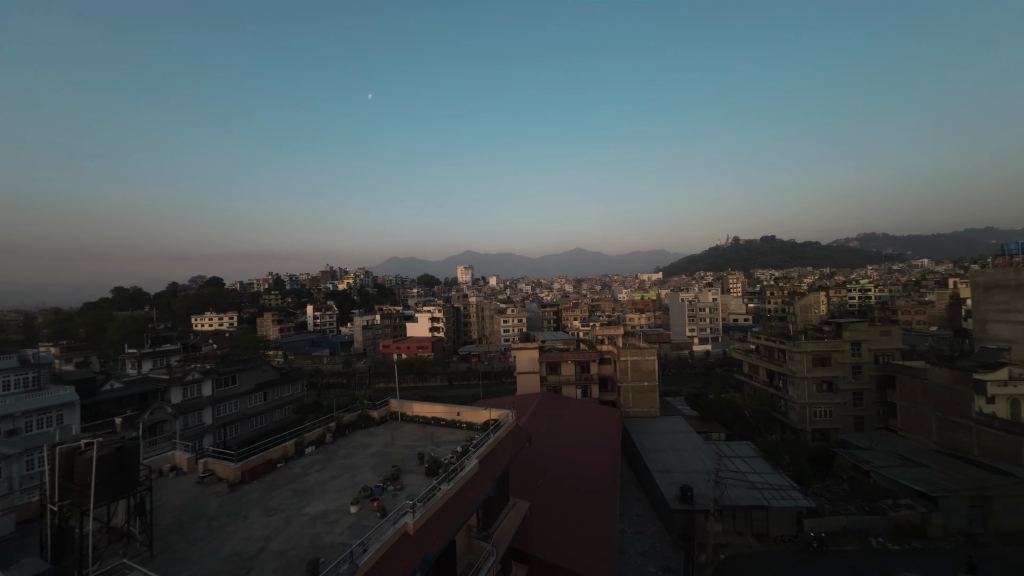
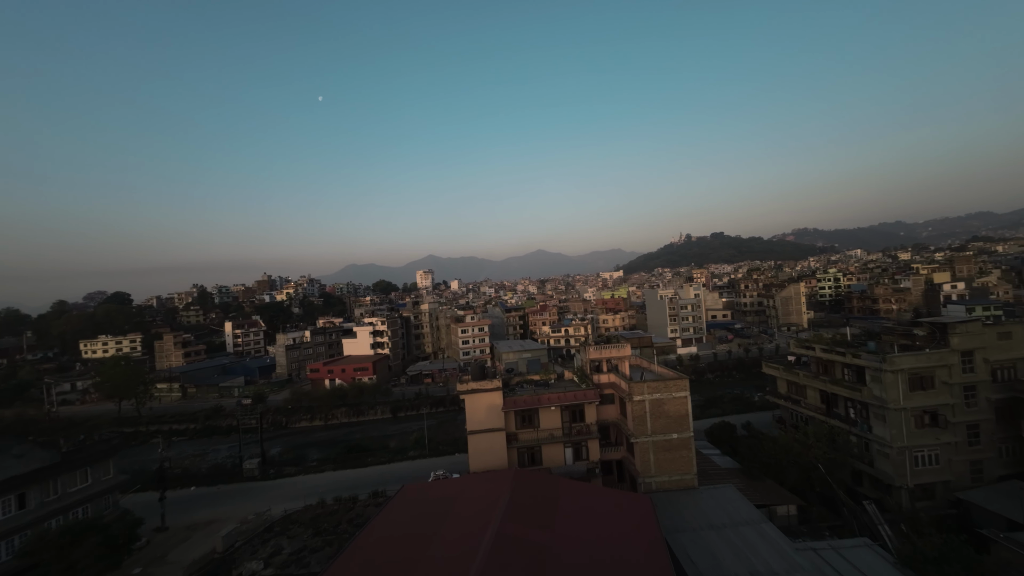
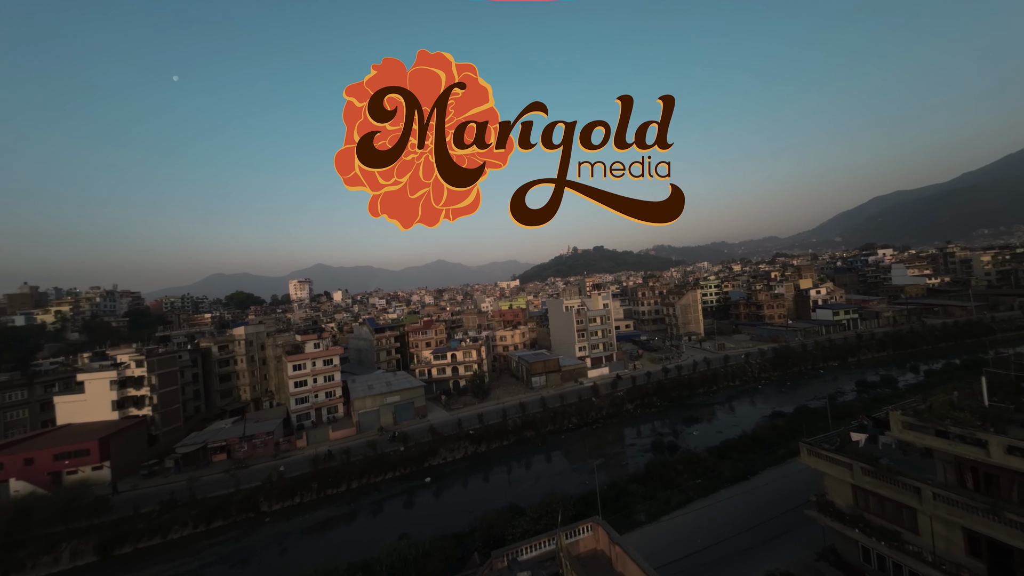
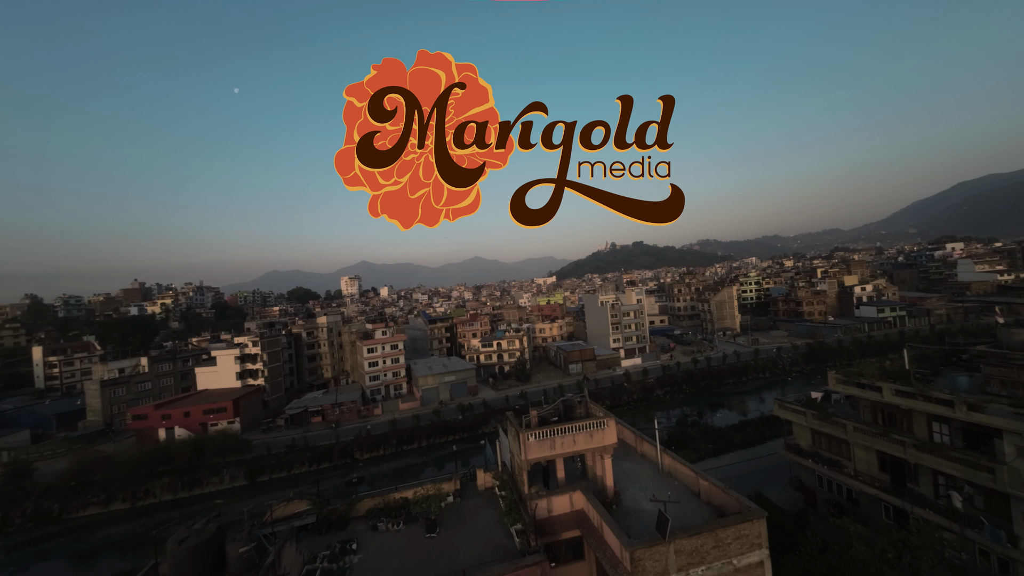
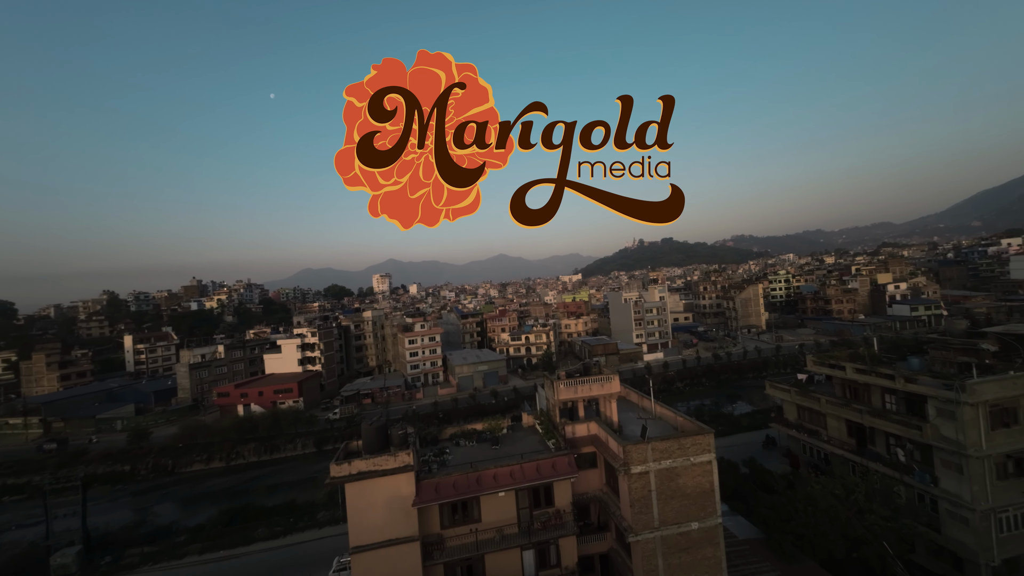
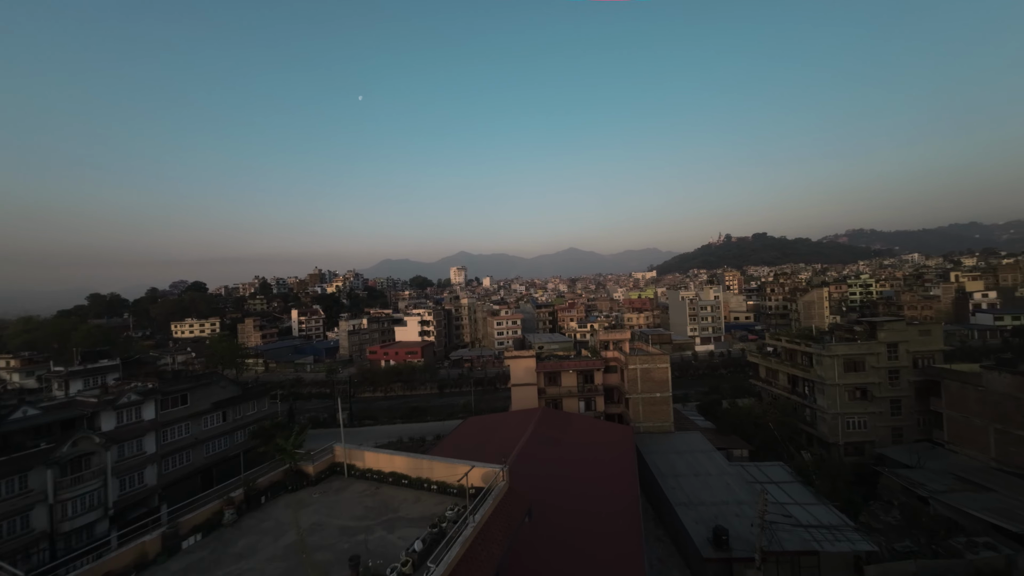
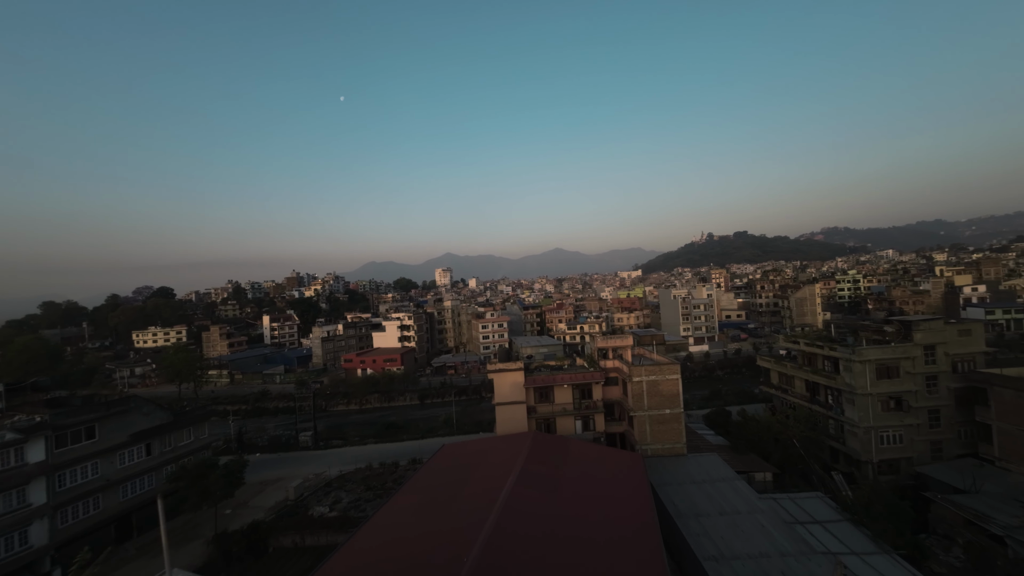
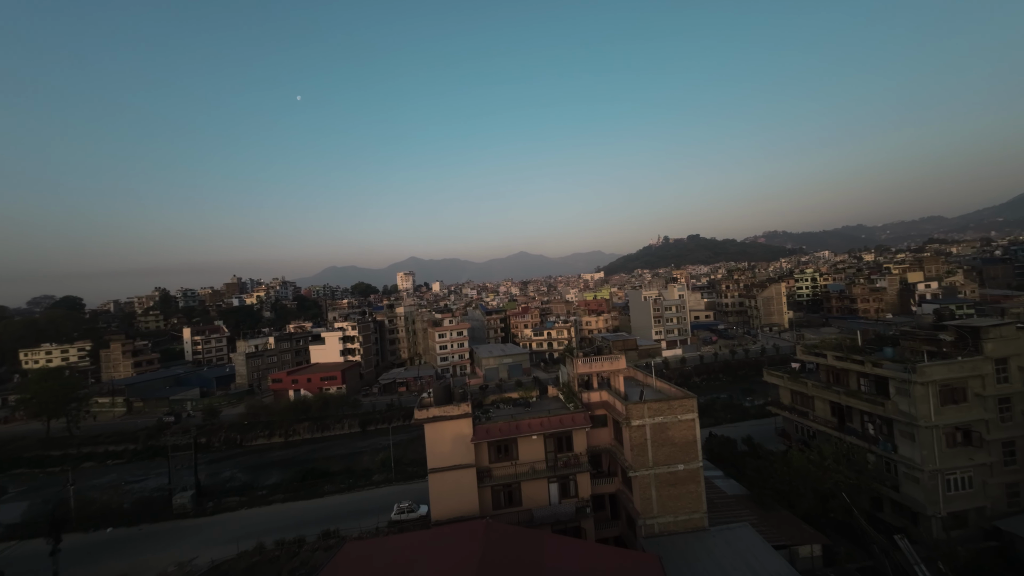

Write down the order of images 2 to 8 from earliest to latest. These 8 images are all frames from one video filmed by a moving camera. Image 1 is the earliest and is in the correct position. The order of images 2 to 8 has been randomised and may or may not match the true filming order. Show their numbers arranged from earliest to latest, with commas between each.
6, 7, 2, 8, 5, 4, 3
